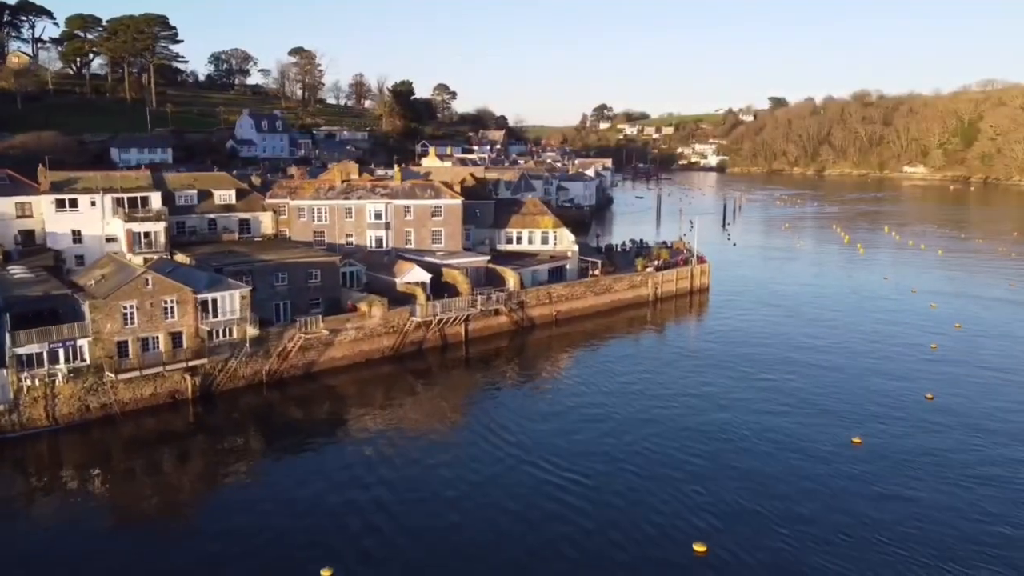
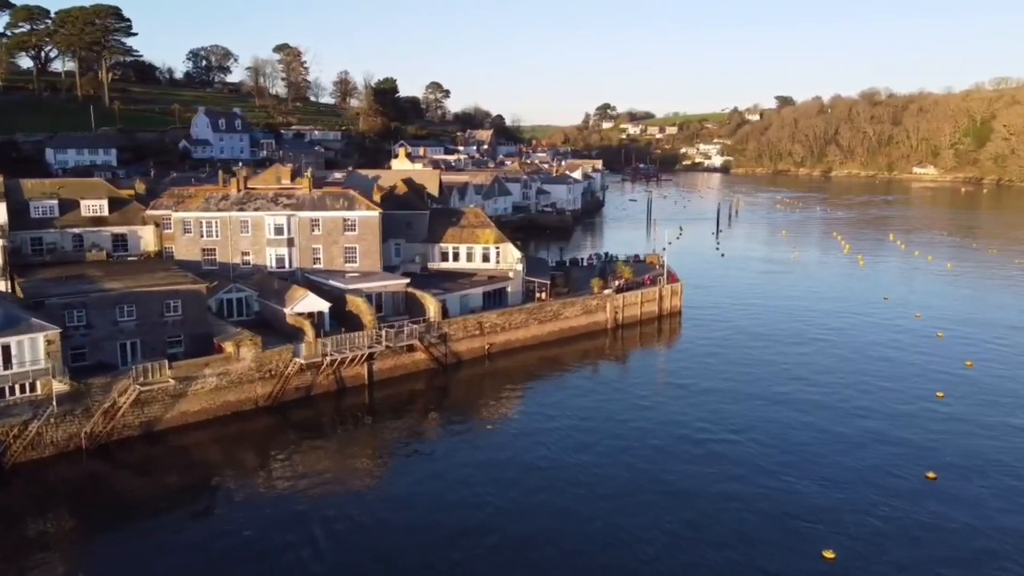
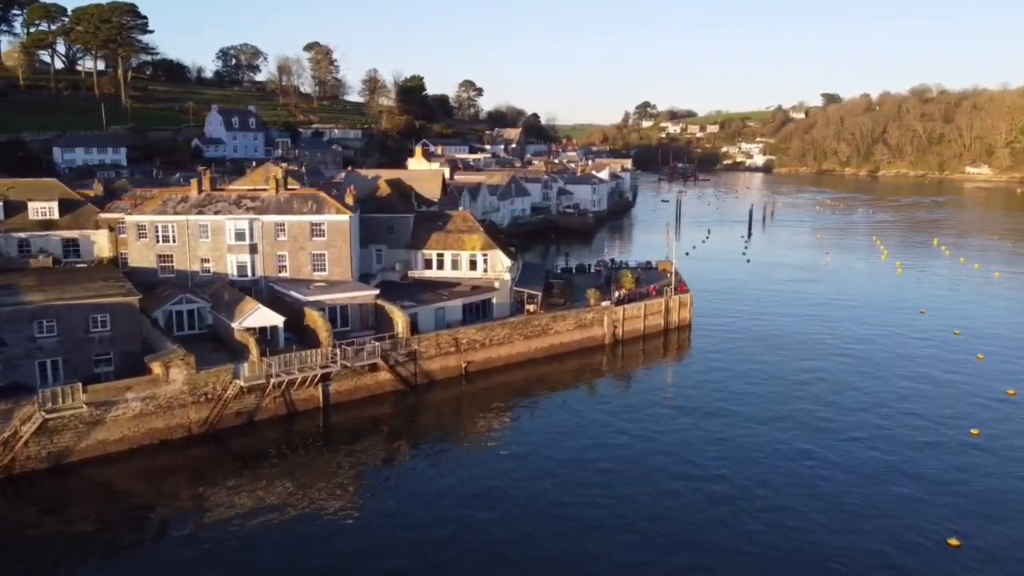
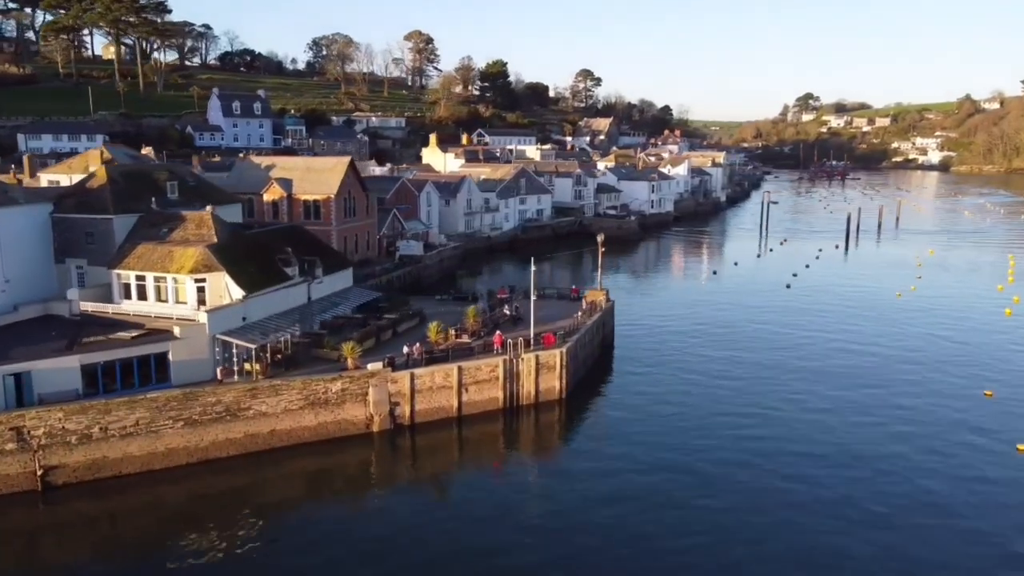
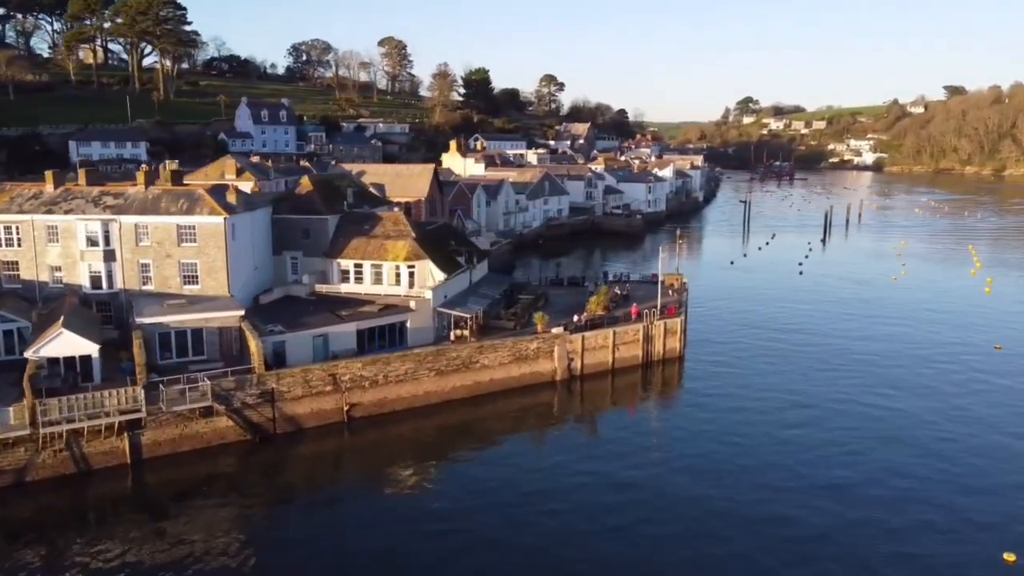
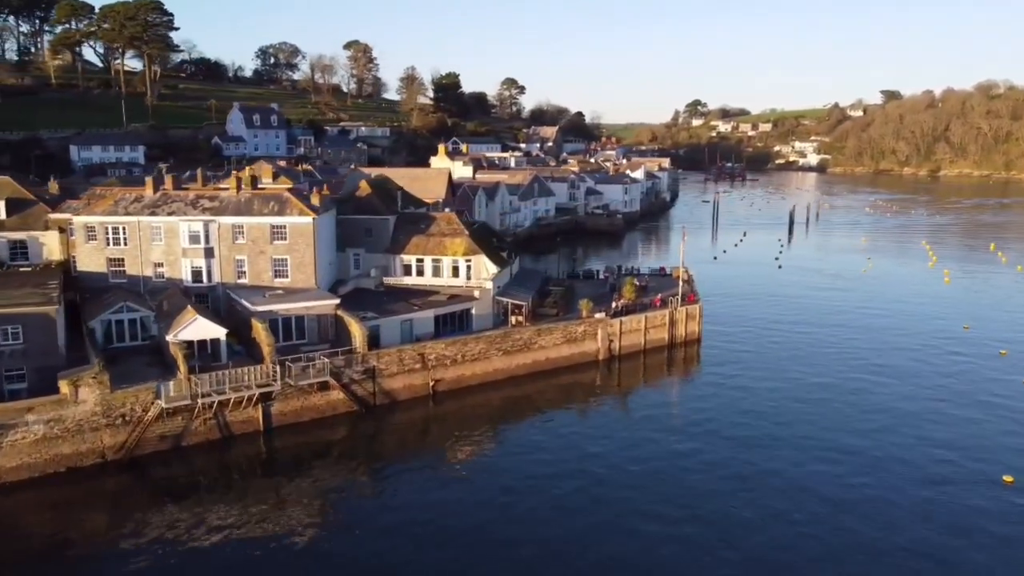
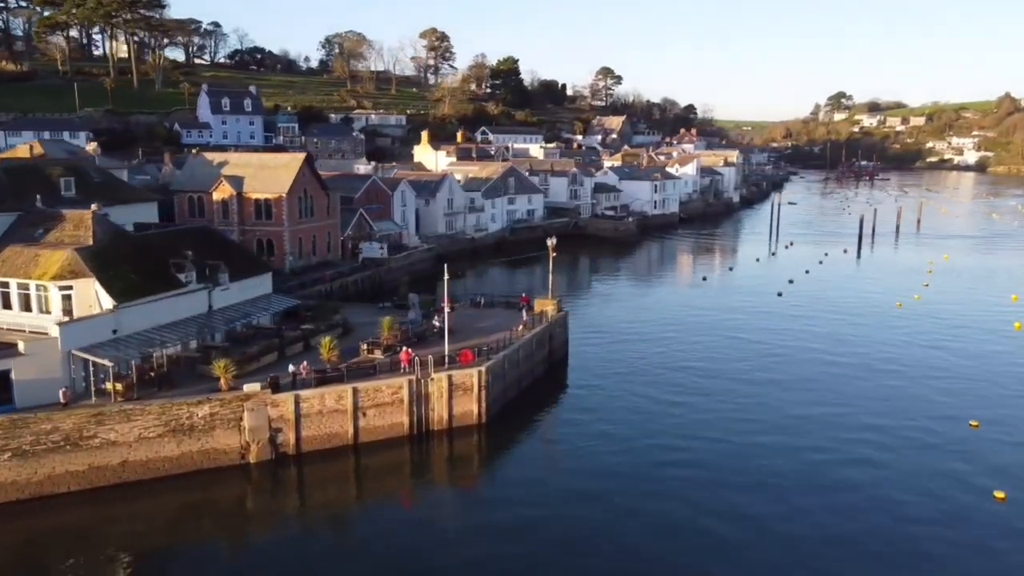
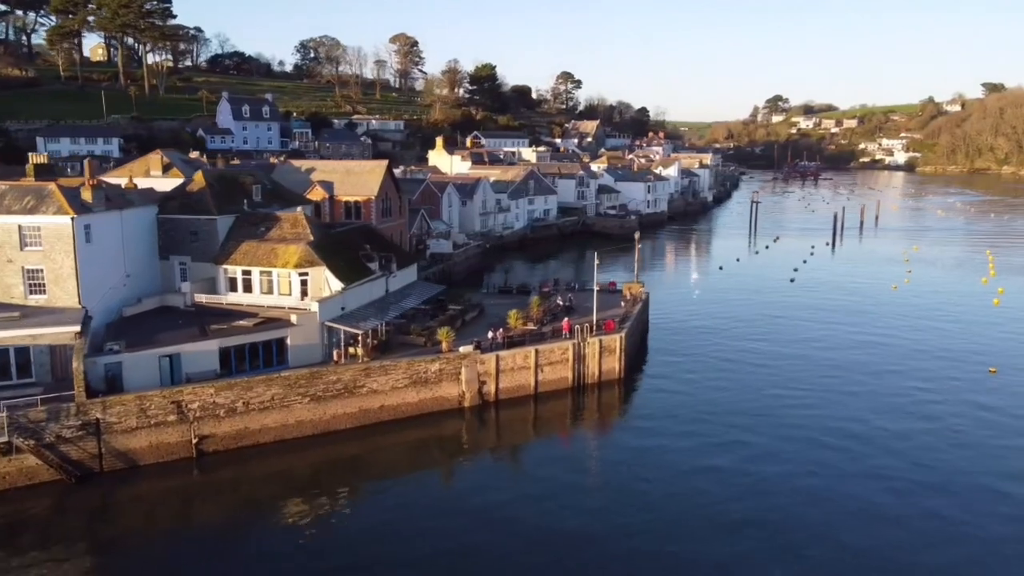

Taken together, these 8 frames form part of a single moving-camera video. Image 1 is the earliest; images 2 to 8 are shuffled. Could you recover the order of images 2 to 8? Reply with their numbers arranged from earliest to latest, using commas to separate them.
2, 3, 6, 5, 8, 4, 7
